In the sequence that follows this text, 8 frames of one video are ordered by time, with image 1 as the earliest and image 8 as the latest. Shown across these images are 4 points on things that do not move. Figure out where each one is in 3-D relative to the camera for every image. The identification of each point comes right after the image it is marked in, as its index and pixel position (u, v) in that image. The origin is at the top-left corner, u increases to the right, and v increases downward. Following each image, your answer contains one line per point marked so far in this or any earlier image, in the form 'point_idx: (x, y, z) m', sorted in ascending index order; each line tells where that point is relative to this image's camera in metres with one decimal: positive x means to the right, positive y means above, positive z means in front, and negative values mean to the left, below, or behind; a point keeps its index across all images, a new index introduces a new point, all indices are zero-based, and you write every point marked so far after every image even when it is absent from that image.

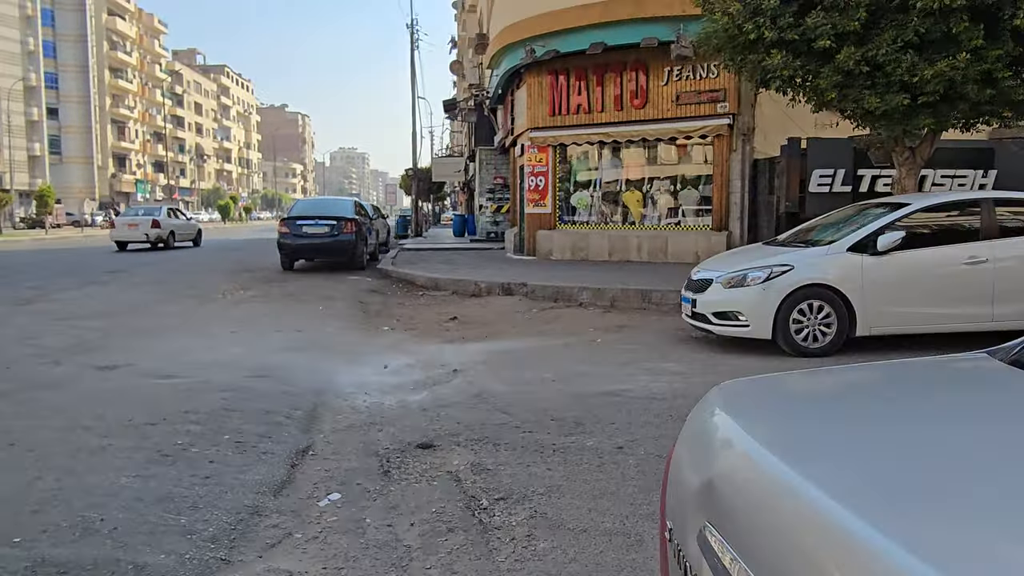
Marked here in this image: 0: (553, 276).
0: (+0.7, +0.2, +12.9) m
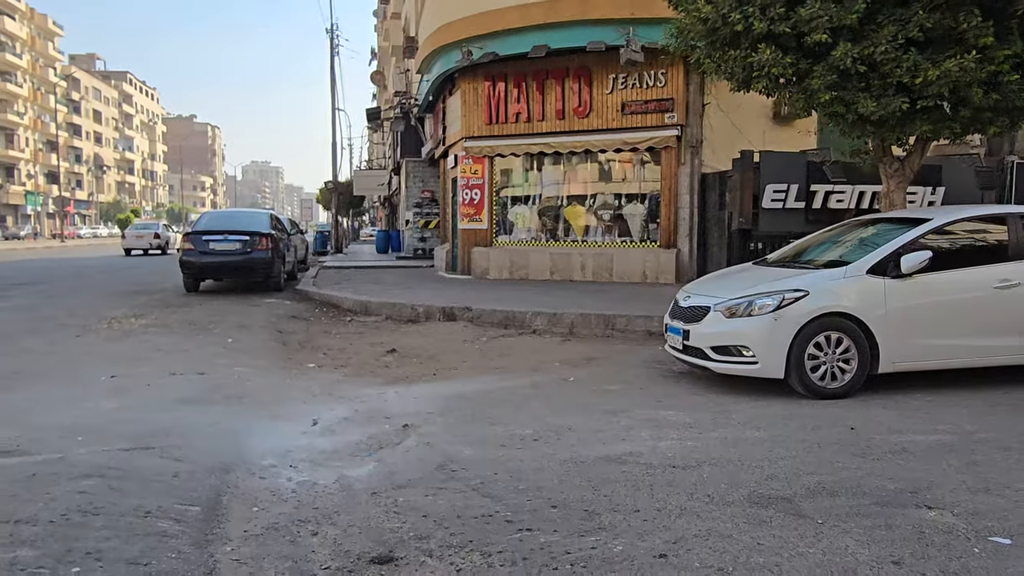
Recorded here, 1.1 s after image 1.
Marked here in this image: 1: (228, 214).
0: (-0.3, -0.2, +11.7) m
1: (-5.3, +1.3, +13.8) m
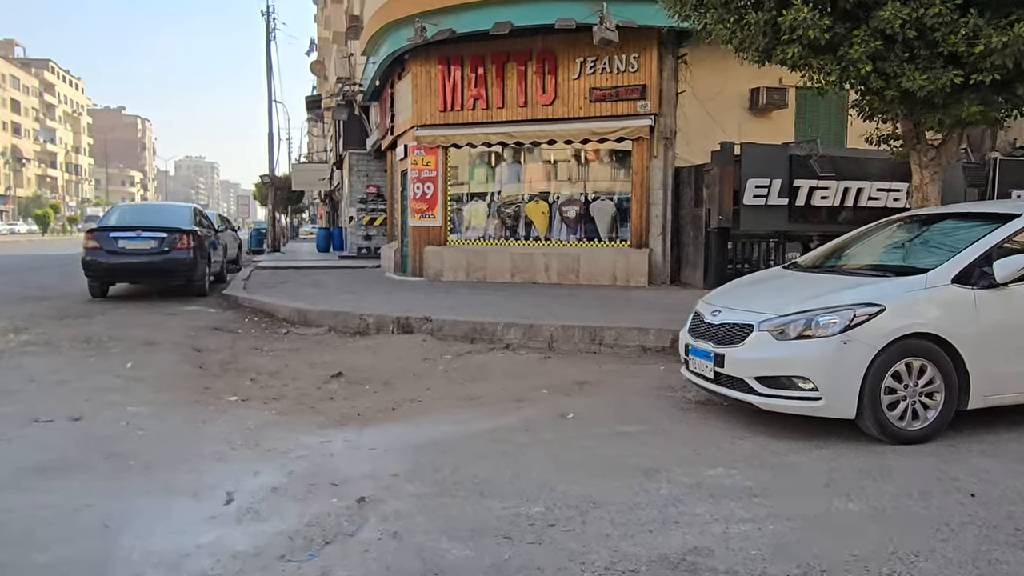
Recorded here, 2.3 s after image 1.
0: (-0.8, -0.2, +10.2) m
1: (-5.9, +1.2, +11.9) m
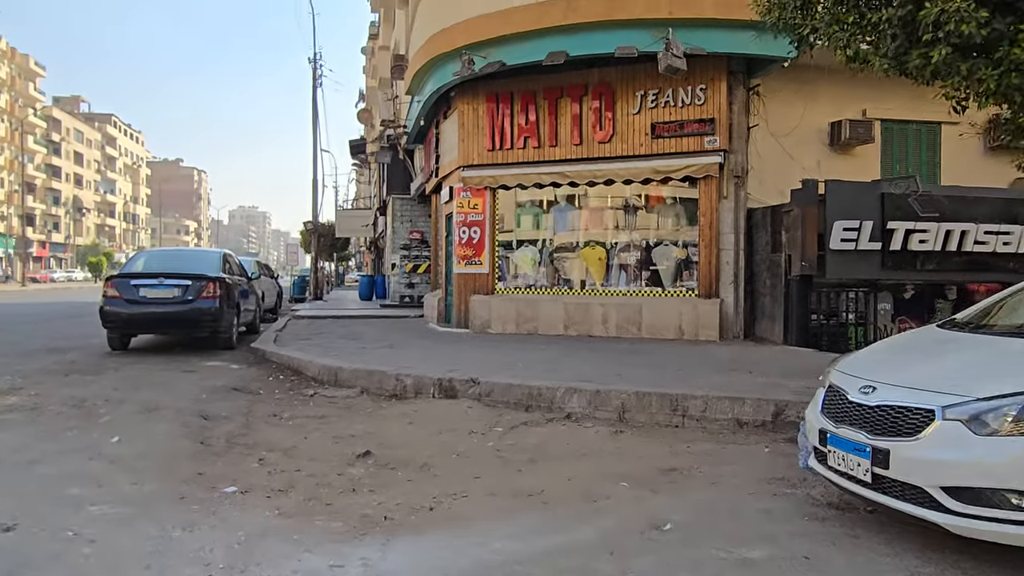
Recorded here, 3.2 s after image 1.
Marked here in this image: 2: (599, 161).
0: (-0.1, -0.9, +9.0) m
1: (-5.1, +0.4, +11.1) m
2: (+1.5, +2.1, +12.6) m
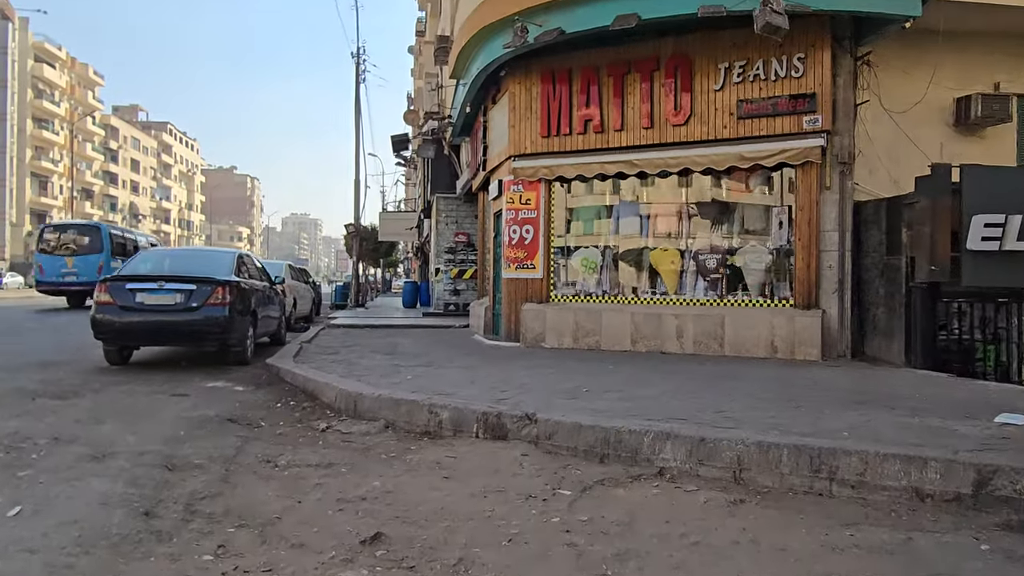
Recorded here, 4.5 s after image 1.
0: (+0.5, -1.0, +7.3) m
1: (-4.4, +0.4, +9.7) m
2: (+2.3, +2.0, +10.8) m
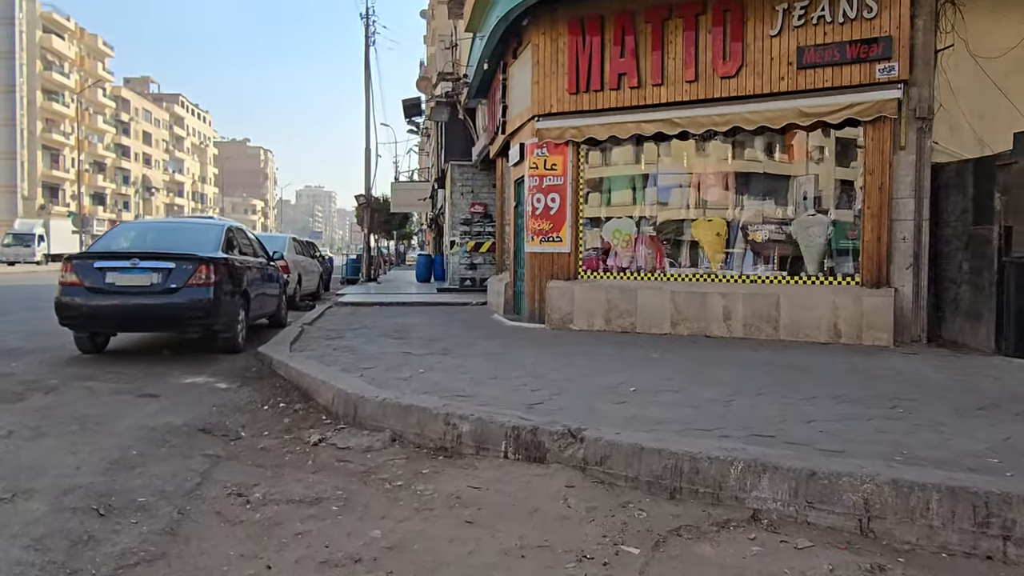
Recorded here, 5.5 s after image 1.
0: (+0.8, -0.8, +6.1) m
1: (-4.1, +0.6, +8.5) m
2: (+2.6, +2.3, +9.5) m
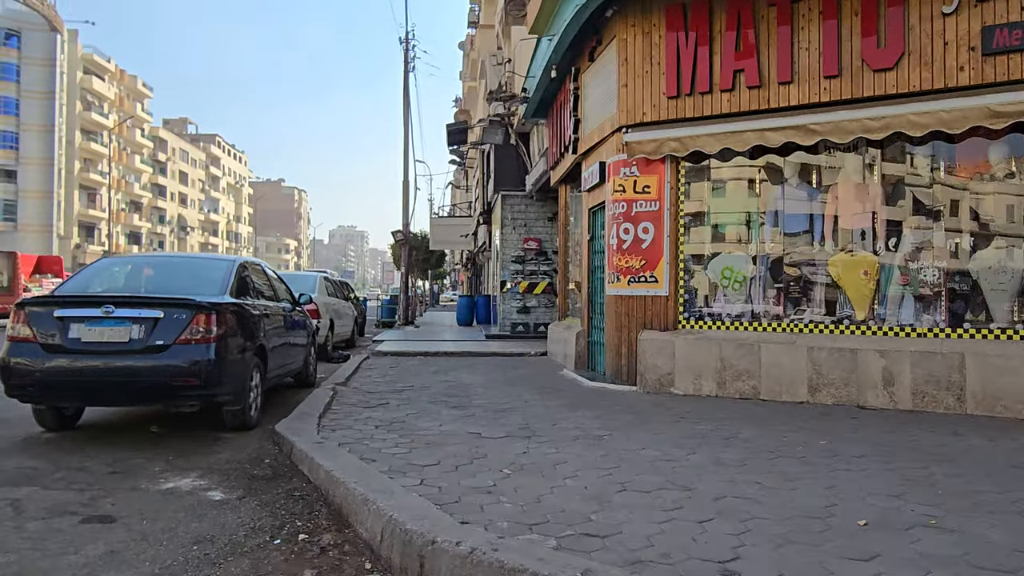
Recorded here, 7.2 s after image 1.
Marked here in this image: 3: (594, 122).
0: (+1.5, -1.1, +3.8) m
1: (-3.2, +0.1, +6.5) m
2: (+3.5, +1.8, +7.3) m
3: (+1.1, +2.2, +9.8) m
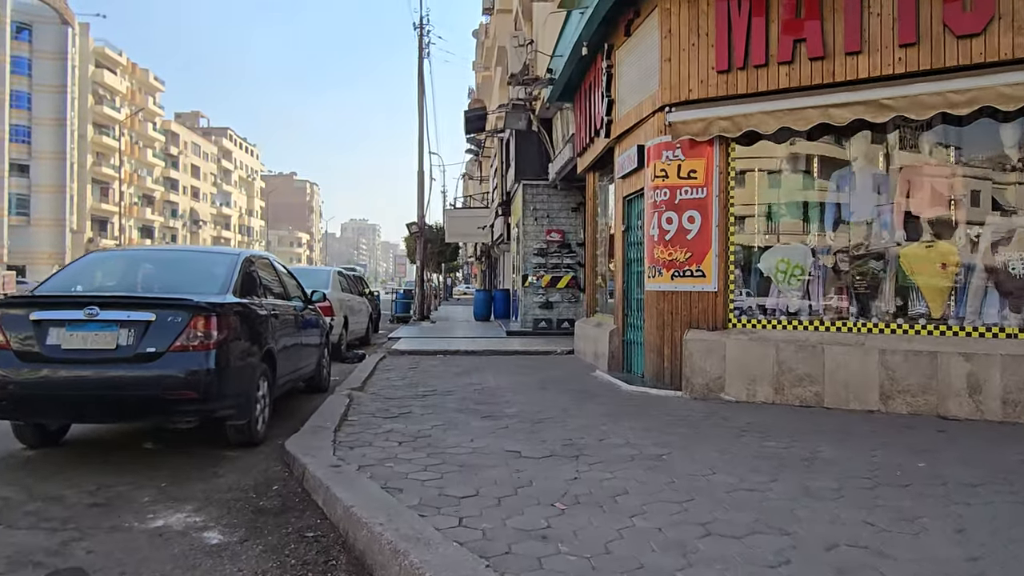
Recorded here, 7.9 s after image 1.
0: (+1.8, -1.1, +3.0) m
1: (-2.9, +0.2, +5.8) m
2: (+3.9, +1.8, +6.5) m
3: (+1.4, +2.2, +9.0) m
